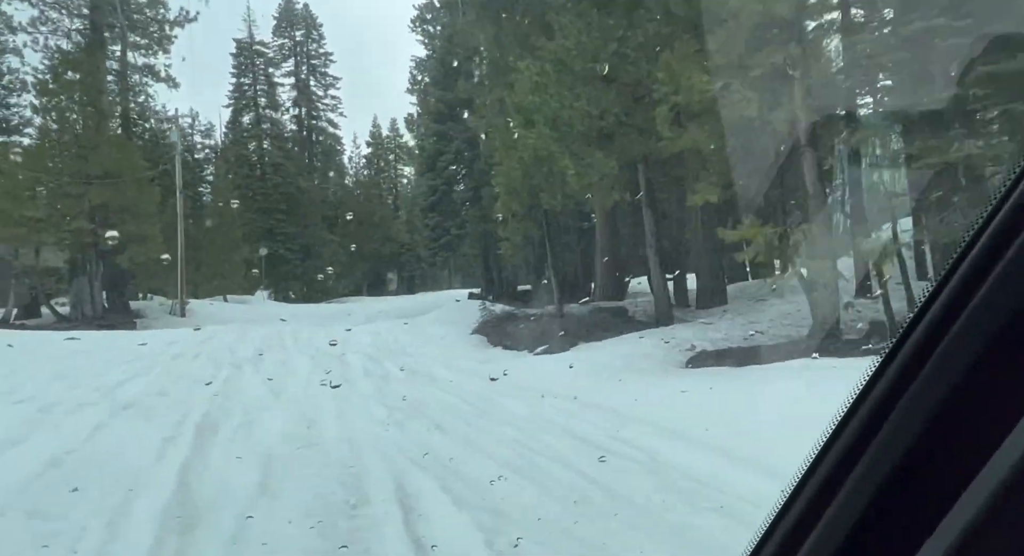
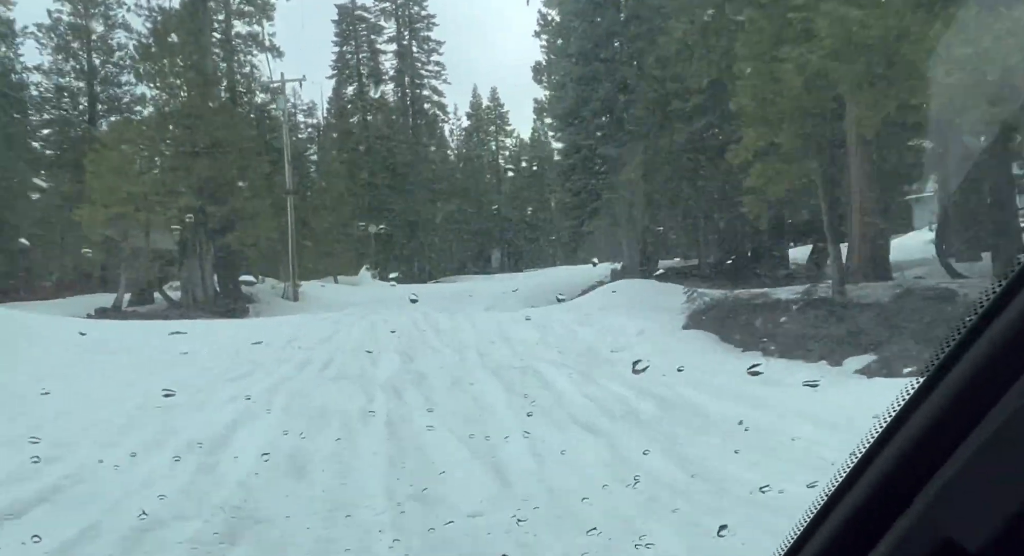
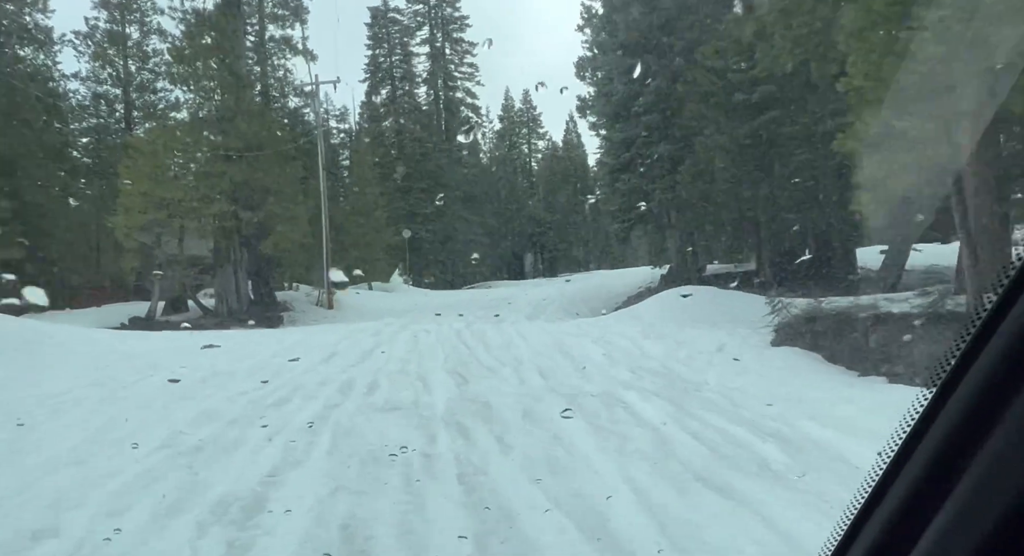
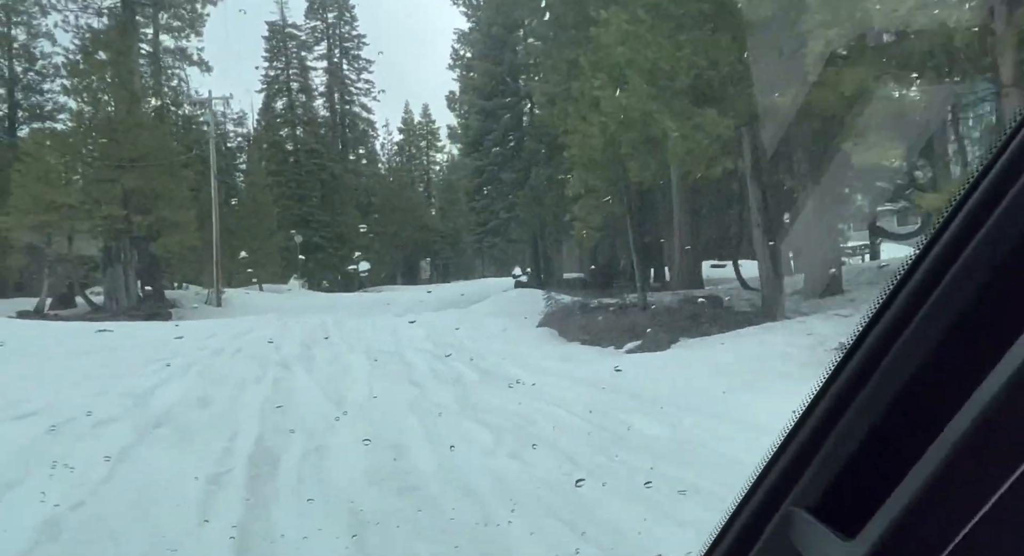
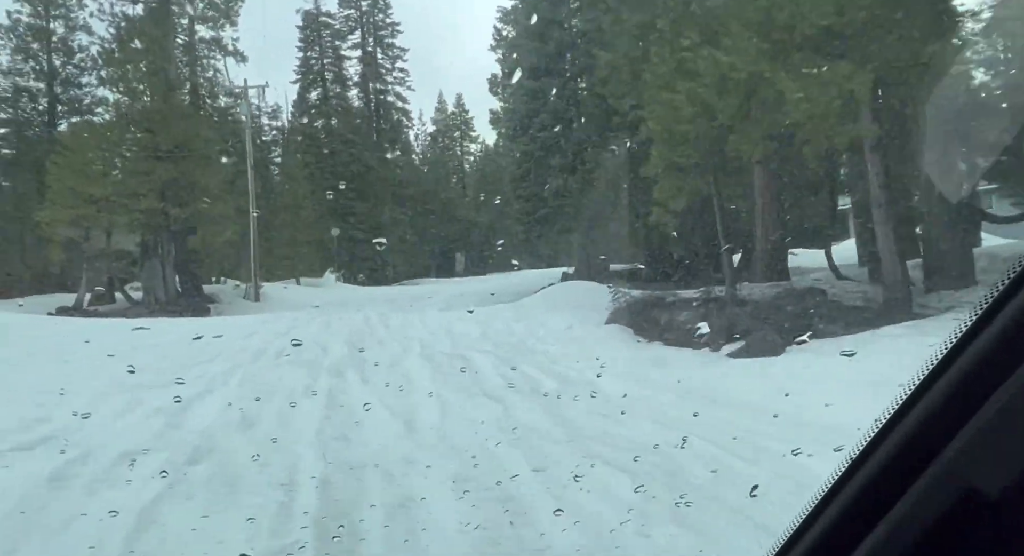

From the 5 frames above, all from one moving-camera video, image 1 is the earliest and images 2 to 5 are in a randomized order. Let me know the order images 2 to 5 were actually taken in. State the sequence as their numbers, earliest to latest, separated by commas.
4, 5, 2, 3
